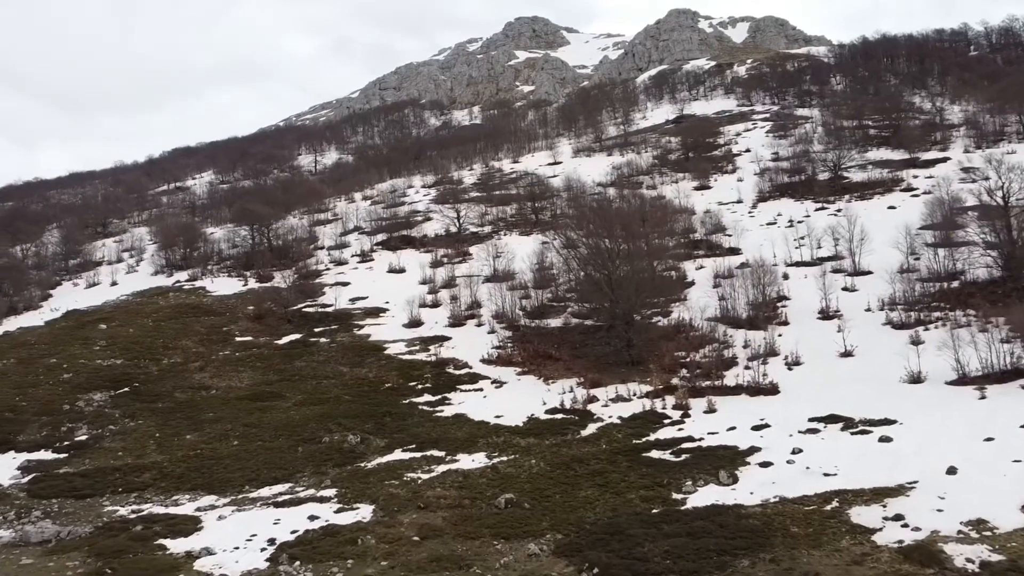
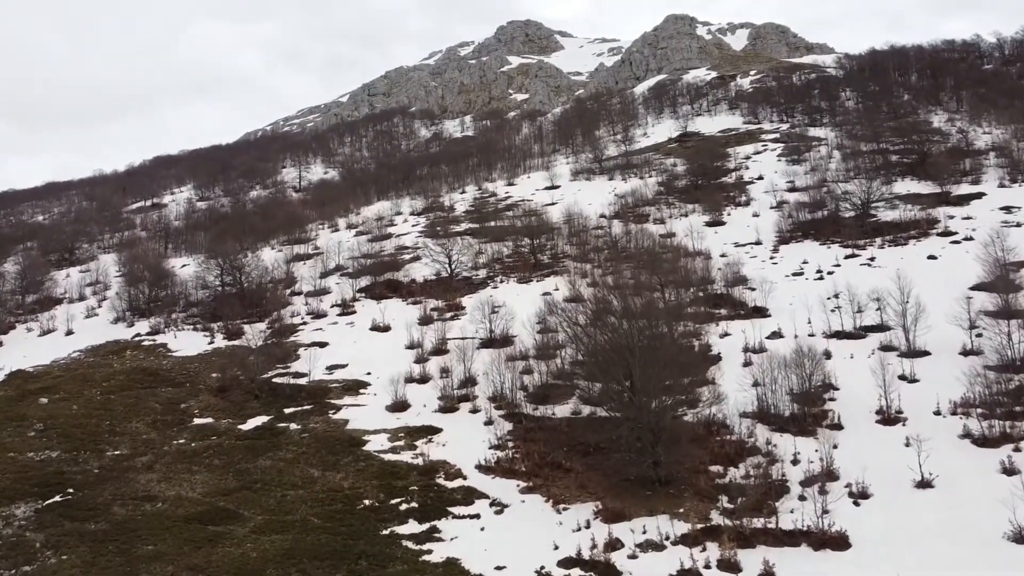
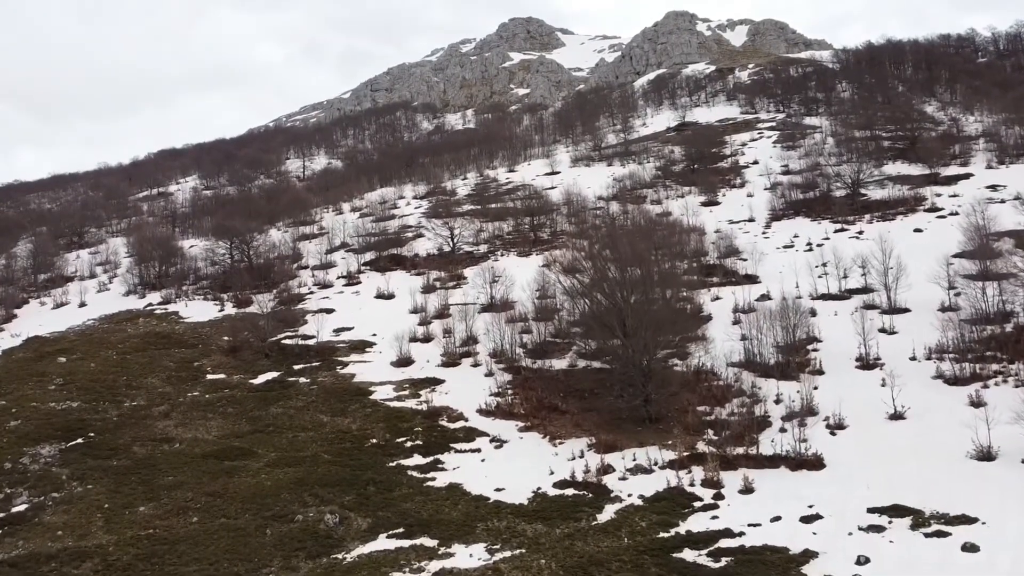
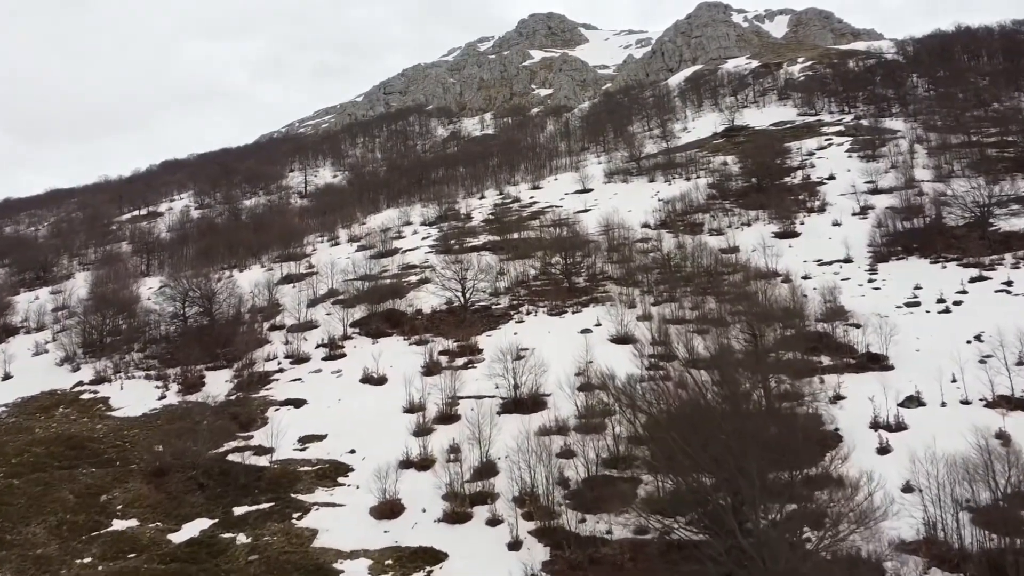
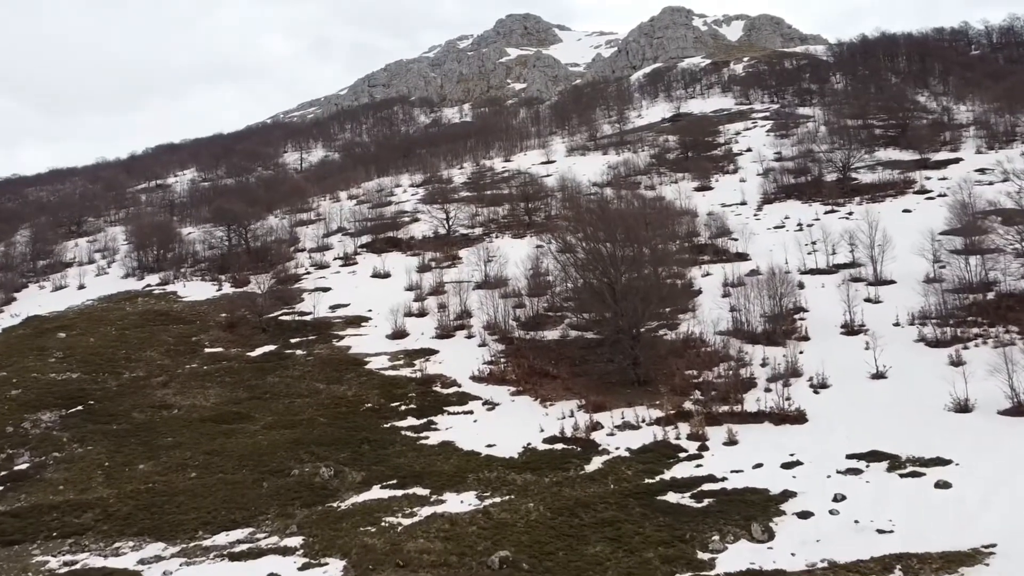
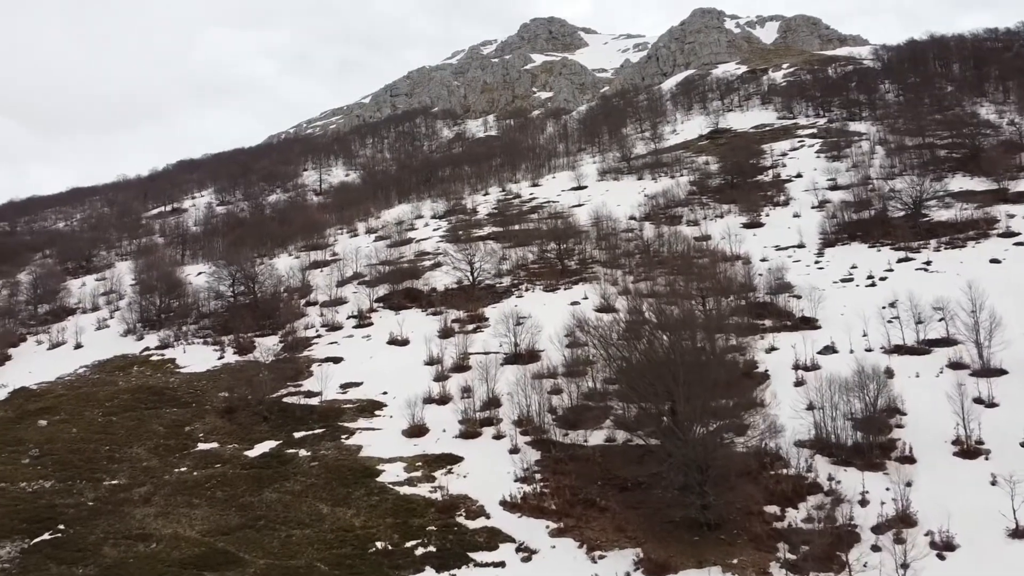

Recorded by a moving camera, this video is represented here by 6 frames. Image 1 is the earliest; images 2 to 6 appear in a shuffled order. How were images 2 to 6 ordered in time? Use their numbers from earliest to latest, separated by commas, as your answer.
5, 3, 2, 6, 4
